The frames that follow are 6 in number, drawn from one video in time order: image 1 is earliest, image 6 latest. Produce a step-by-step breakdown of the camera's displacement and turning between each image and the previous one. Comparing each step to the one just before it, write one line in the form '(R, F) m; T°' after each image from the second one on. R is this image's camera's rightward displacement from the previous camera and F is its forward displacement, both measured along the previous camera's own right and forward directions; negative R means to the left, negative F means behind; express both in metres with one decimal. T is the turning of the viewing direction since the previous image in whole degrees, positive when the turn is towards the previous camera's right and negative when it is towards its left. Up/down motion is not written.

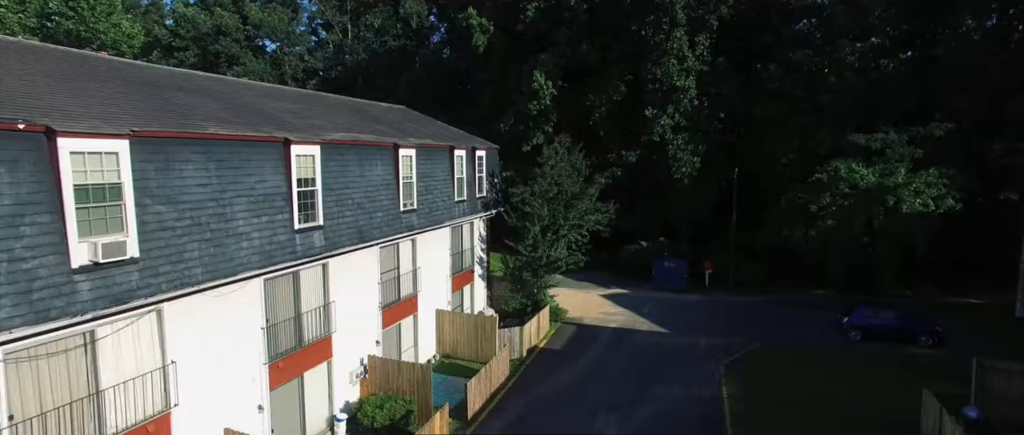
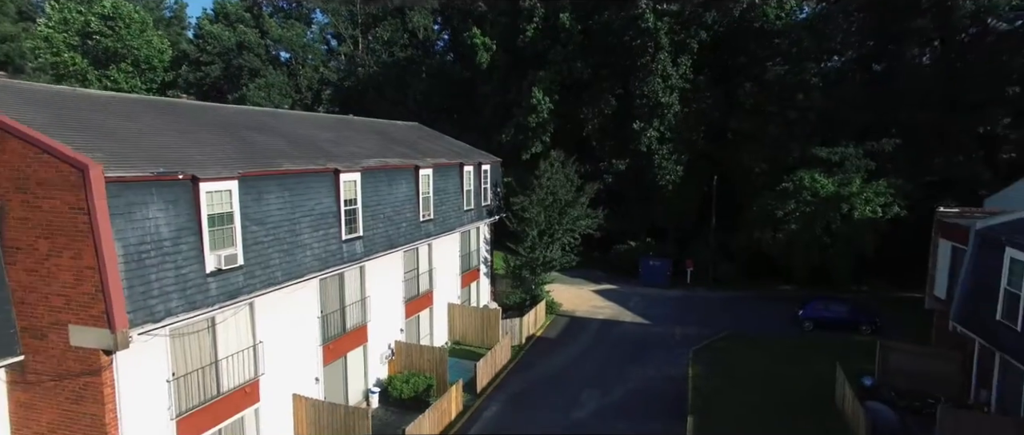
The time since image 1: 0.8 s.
(0.0, -3.3) m; 0°
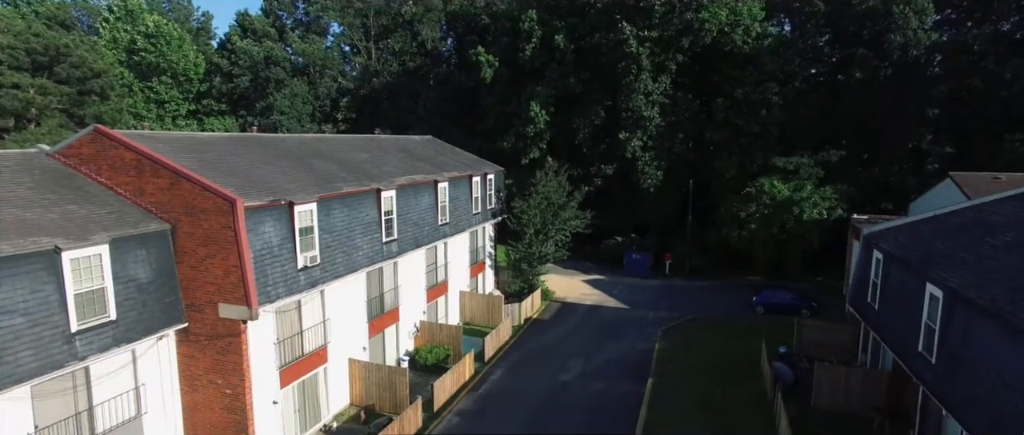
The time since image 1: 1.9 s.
(0.0, -4.7) m; 0°
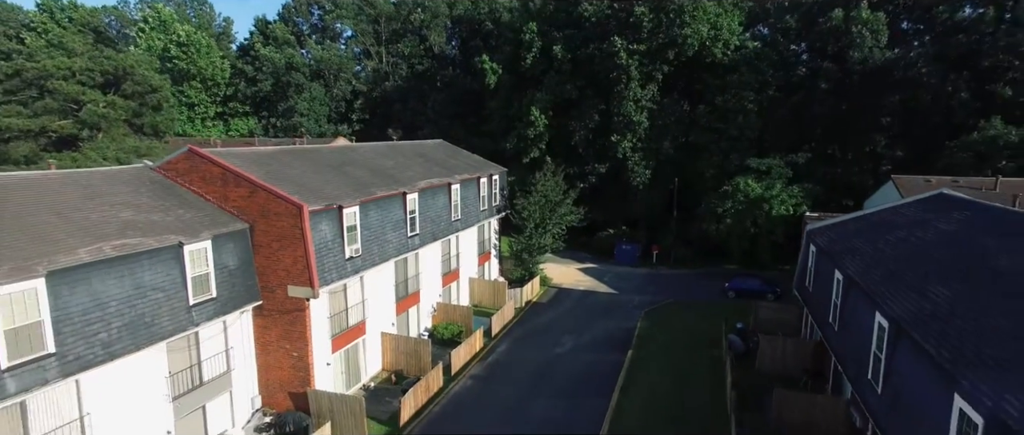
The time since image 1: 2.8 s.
(-0.1, -4.0) m; 0°
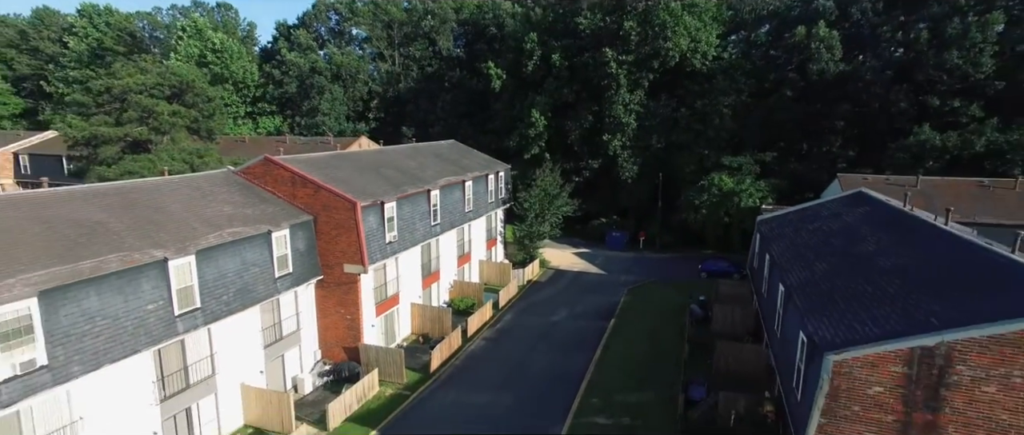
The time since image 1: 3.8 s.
(-0.2, -5.3) m; 0°
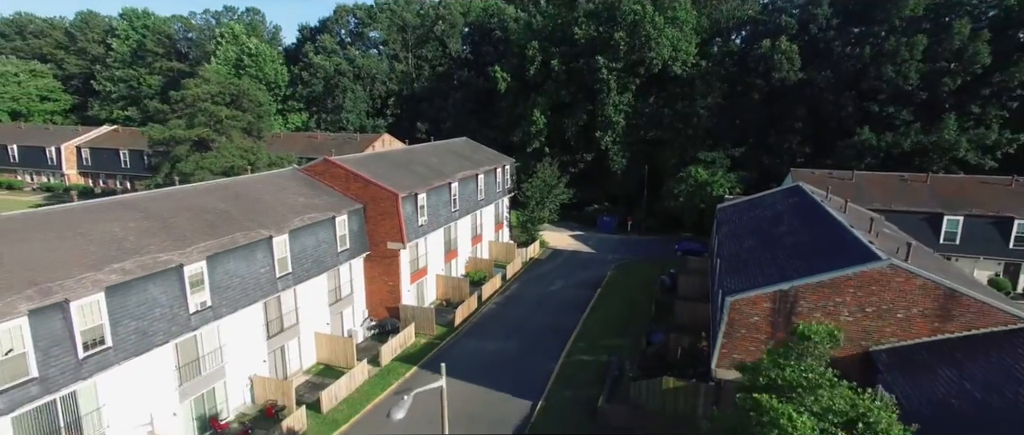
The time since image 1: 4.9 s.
(-0.3, -6.5) m; 0°
